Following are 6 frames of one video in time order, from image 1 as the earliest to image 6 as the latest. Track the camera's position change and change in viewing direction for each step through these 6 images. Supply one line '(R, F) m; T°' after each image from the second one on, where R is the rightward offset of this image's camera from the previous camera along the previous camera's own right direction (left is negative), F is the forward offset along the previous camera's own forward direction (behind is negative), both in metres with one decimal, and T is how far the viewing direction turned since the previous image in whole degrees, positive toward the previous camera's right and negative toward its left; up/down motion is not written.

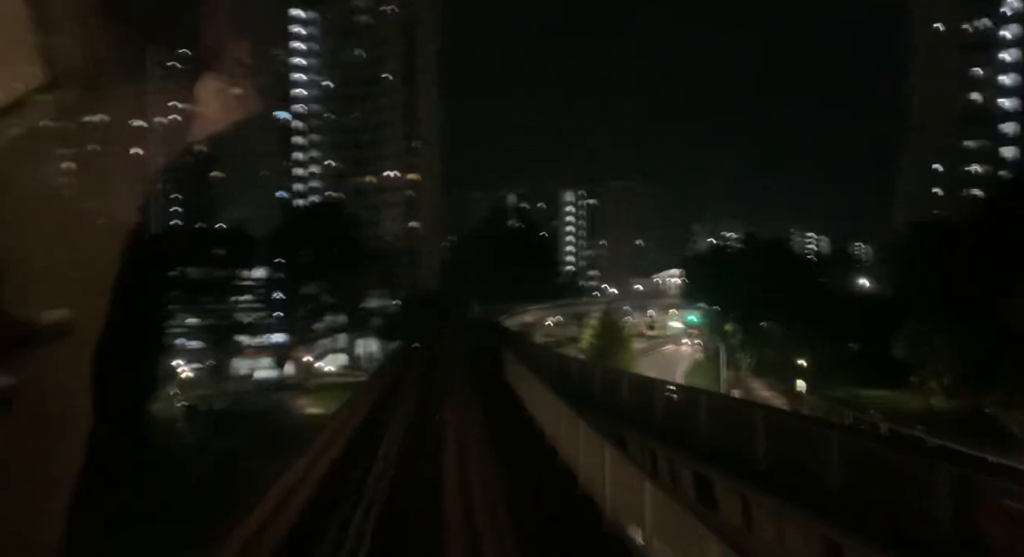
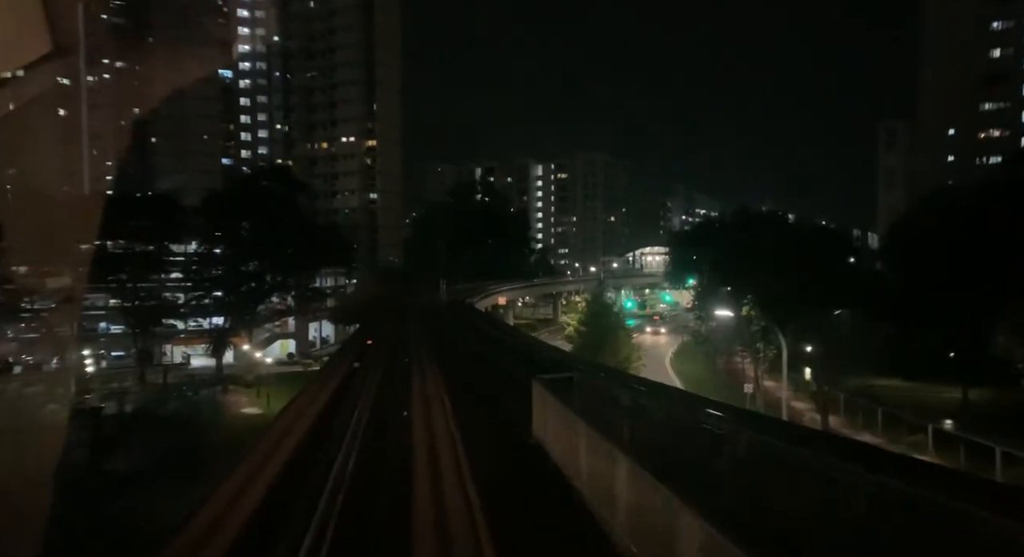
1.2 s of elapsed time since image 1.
(-0.2, +2.2) m; +3°
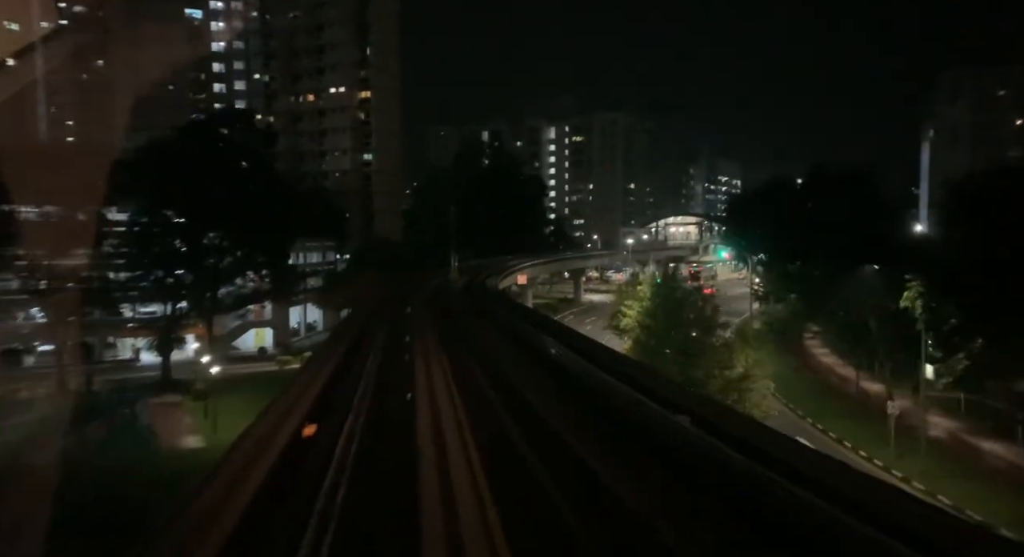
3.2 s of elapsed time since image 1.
(-0.6, +3.5) m; 0°
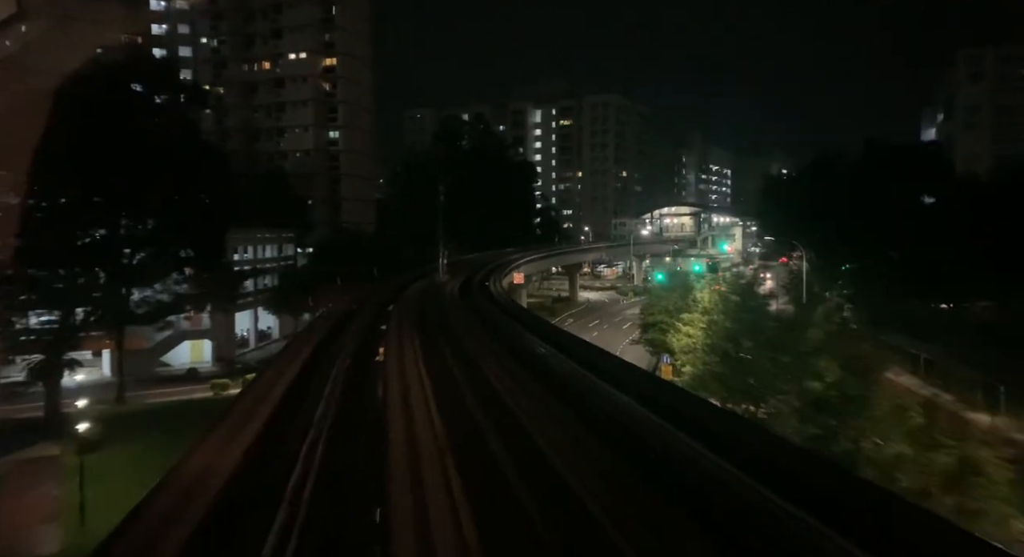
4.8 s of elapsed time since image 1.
(-0.4, +2.9) m; +2°
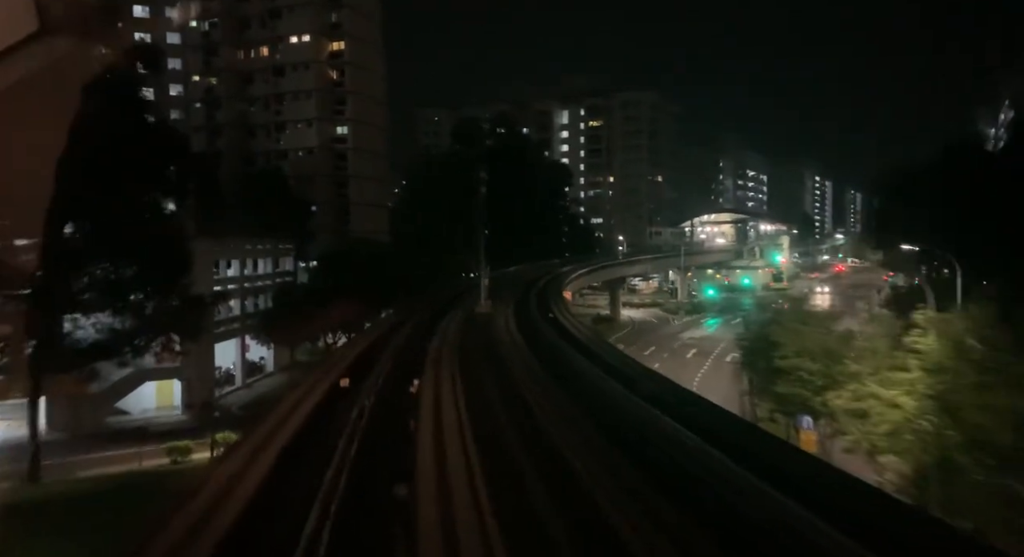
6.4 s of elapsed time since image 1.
(-0.6, +2.9) m; -1°
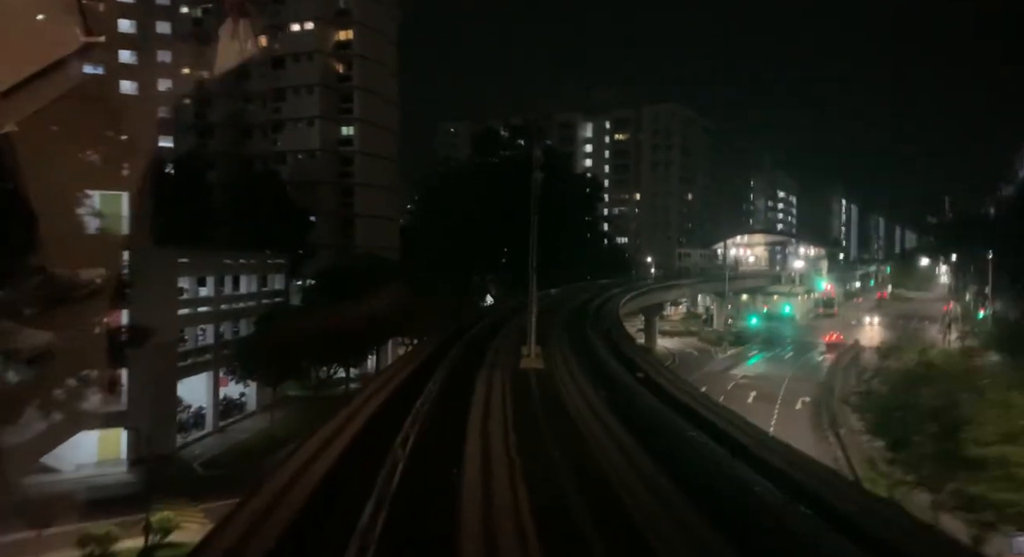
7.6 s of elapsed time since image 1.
(-0.4, +2.2) m; -1°
